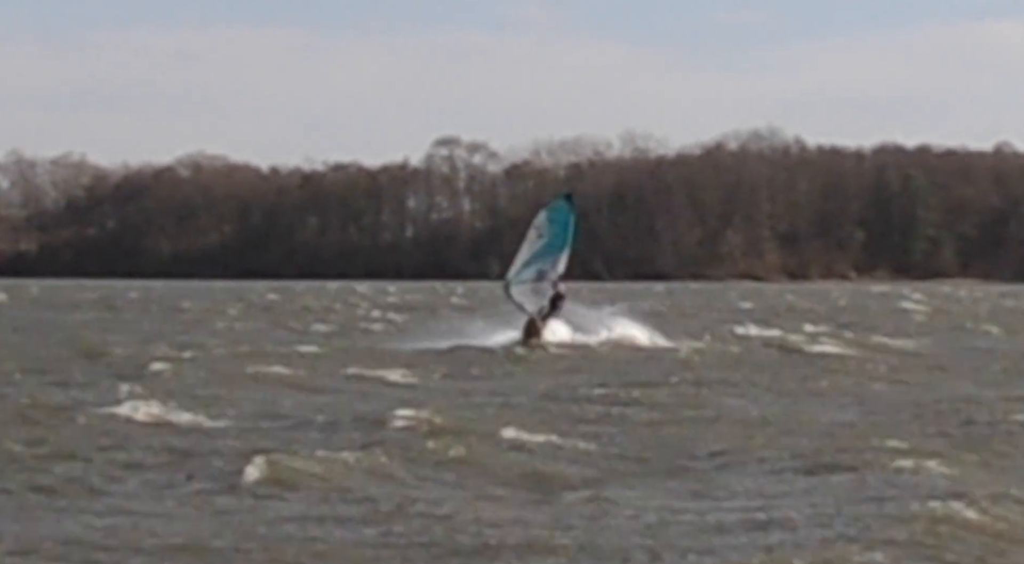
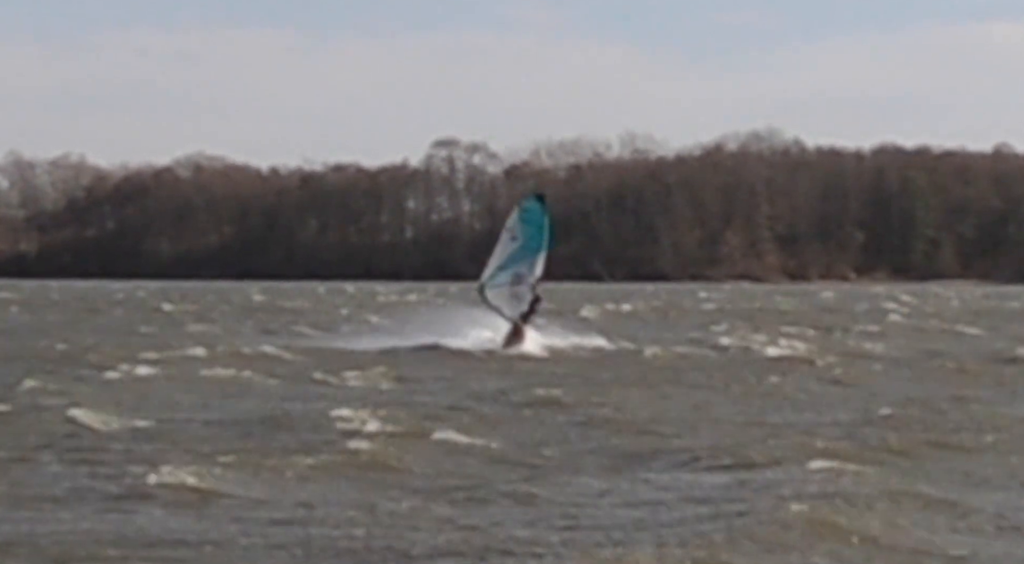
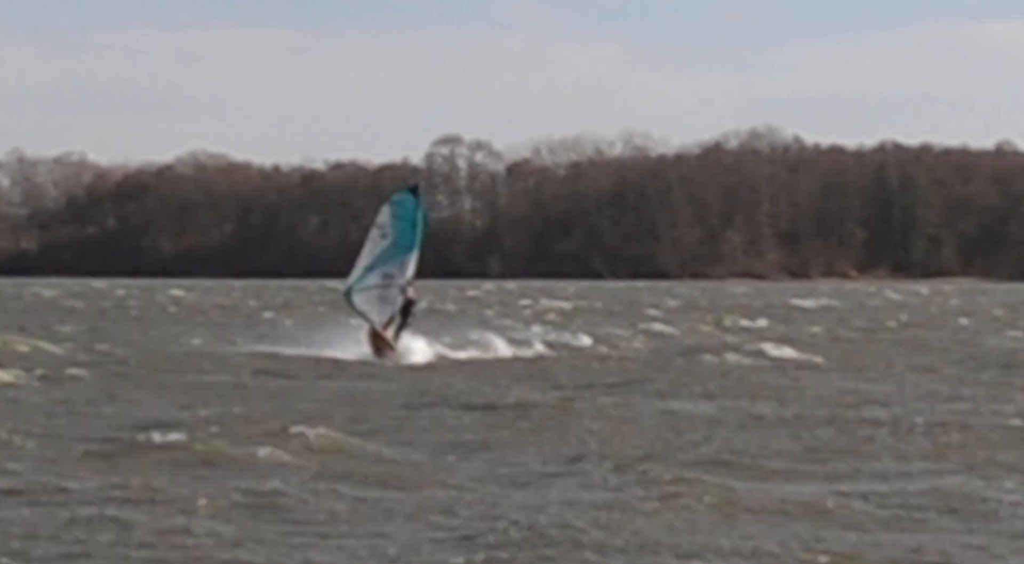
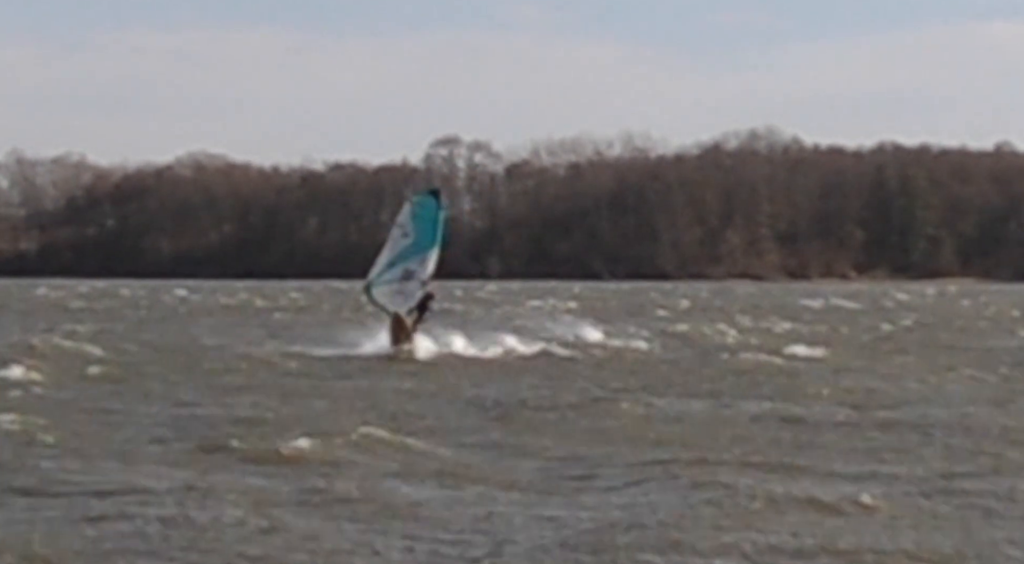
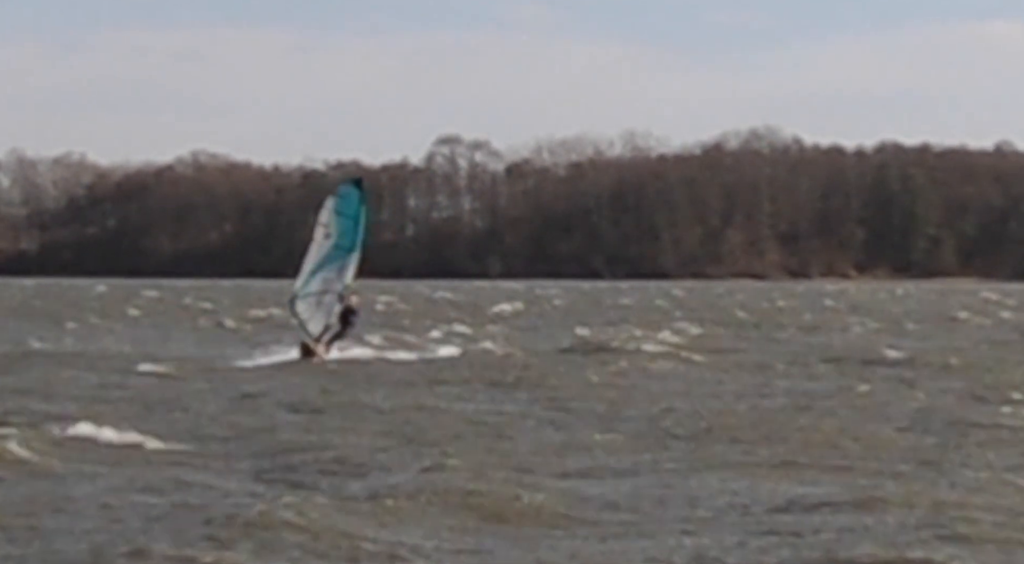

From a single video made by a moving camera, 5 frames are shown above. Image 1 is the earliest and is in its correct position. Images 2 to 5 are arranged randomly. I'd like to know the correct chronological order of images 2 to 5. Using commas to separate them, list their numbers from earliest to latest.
2, 4, 3, 5
